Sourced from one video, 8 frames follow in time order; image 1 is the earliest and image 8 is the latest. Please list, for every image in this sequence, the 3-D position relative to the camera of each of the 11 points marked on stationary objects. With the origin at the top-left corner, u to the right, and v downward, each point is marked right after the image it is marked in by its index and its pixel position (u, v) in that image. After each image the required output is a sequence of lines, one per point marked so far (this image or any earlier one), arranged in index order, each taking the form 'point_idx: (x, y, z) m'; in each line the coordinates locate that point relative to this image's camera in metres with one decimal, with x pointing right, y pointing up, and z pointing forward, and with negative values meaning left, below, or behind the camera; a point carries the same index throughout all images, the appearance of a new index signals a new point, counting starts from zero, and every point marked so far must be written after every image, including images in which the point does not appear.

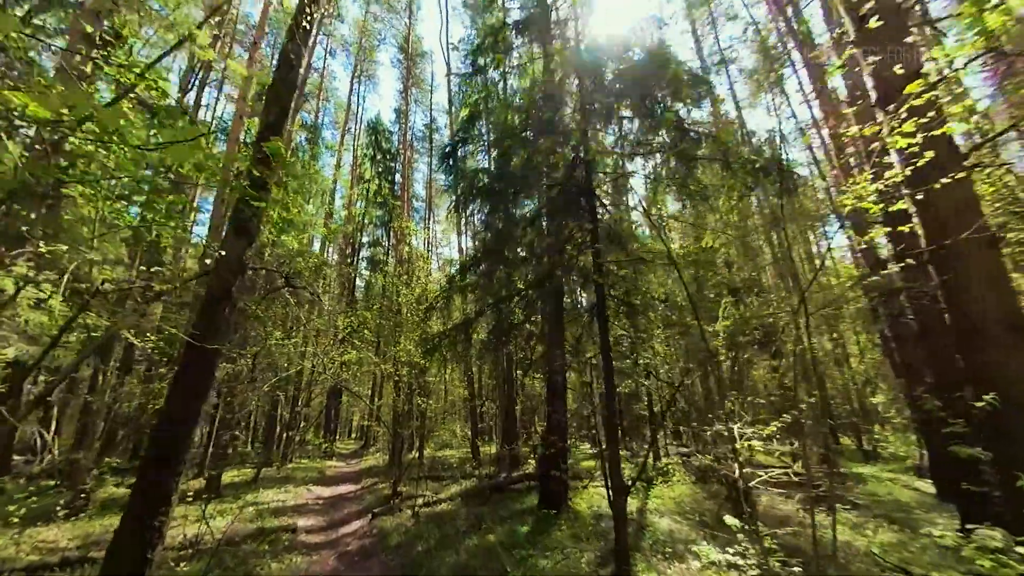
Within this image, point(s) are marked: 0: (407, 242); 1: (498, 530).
0: (-3.3, +1.4, +16.9) m
1: (-0.1, -2.9, +6.3) m
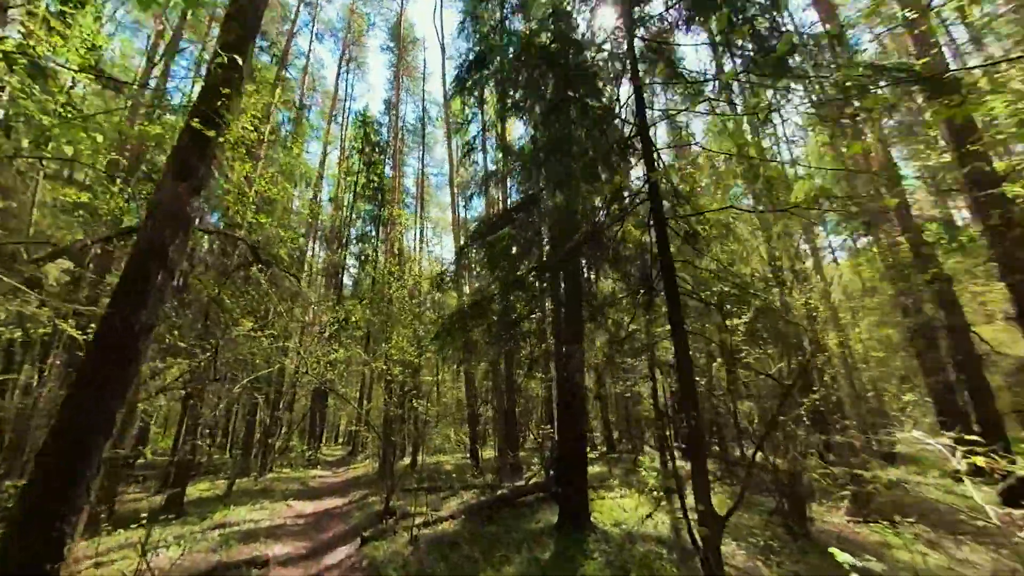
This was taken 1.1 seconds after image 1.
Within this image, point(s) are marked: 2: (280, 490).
0: (-3.4, +1.6, +15.9) m
1: (0.0, -2.7, +5.4) m
2: (-5.0, -4.5, +11.5) m
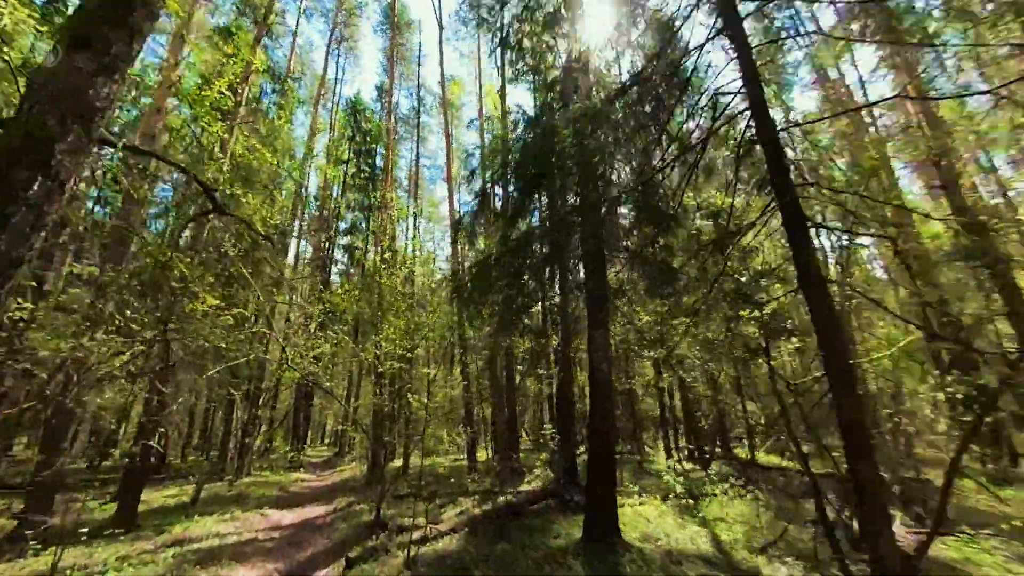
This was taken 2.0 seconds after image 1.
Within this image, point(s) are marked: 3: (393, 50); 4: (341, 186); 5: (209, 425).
0: (-3.4, +1.8, +15.0) m
1: (+0.1, -2.4, +4.5) m
2: (-5.0, -4.2, +10.6) m
3: (-4.3, +8.6, +19.4) m
4: (-6.2, +3.7, +19.8) m
5: (-8.1, -3.7, +14.4) m
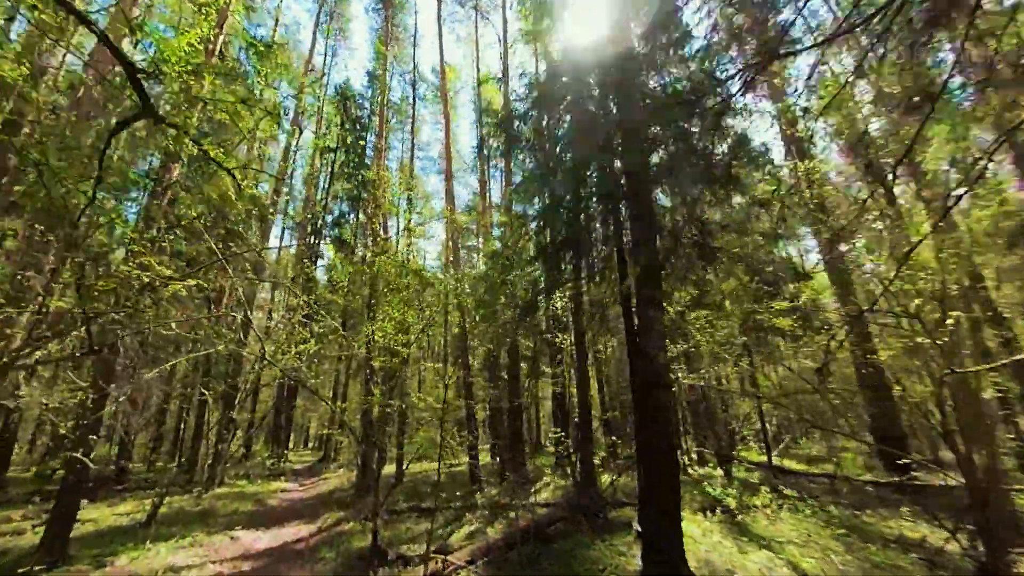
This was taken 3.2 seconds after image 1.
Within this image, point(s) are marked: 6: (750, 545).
0: (-3.4, +2.0, +13.9) m
1: (+0.4, -2.2, +3.5) m
2: (-4.9, -4.0, +9.5) m
3: (-4.4, +8.7, +18.4) m
4: (-6.3, +3.9, +18.7) m
5: (-8.1, -3.5, +13.3) m
6: (+2.8, -3.0, +6.4) m
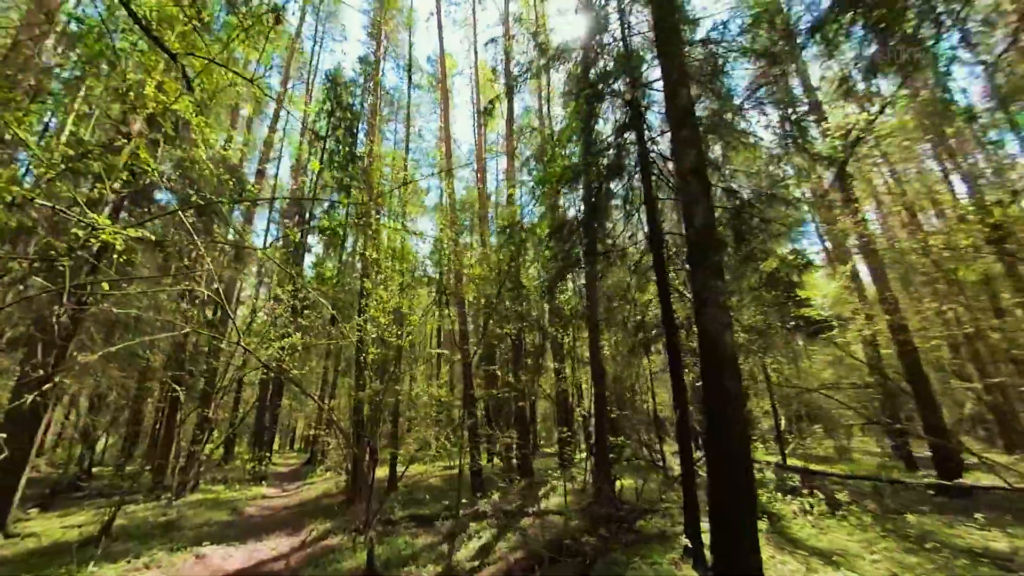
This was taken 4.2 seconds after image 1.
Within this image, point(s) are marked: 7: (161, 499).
0: (-3.4, +2.2, +13.1) m
1: (+0.5, -2.0, +2.8) m
2: (-4.8, -3.8, +8.6) m
3: (-4.4, +8.9, +17.6) m
4: (-6.4, +4.1, +17.8) m
5: (-8.2, -3.3, +12.4) m
6: (+2.9, -2.8, +5.7) m
7: (-6.6, -3.9, +10.1) m
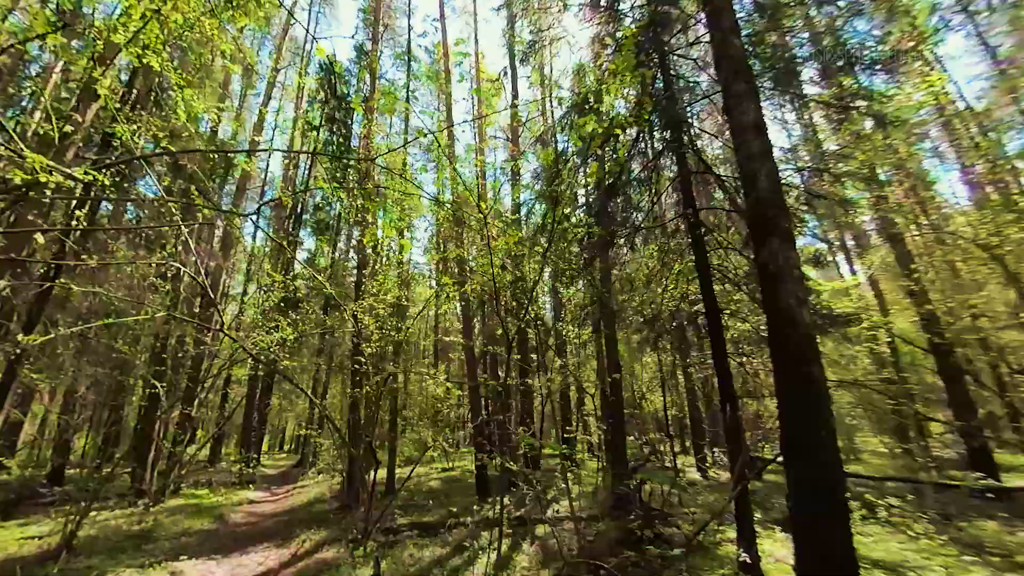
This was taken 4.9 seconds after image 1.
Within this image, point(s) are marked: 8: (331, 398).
0: (-3.4, +2.3, +12.6) m
1: (+0.7, -1.8, +2.3) m
2: (-4.7, -3.6, +8.0) m
3: (-4.4, +9.1, +17.0) m
4: (-6.5, +4.3, +17.2) m
5: (-8.1, -3.1, +11.7) m
6: (+3.0, -2.6, +5.2) m
7: (-6.5, -3.8, +9.4) m
8: (-3.3, -1.9, +9.8) m
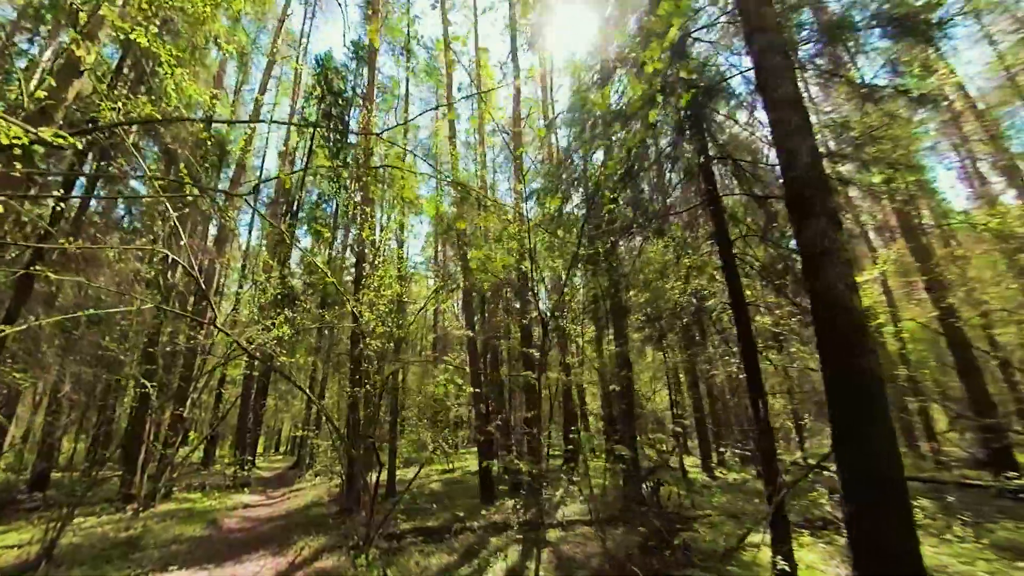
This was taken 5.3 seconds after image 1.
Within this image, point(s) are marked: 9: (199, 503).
0: (-3.3, +2.4, +12.3) m
1: (+0.8, -1.8, +2.0) m
2: (-4.7, -3.6, +7.7) m
3: (-4.5, +9.1, +16.8) m
4: (-6.5, +4.3, +16.9) m
5: (-8.1, -3.0, +11.4) m
6: (+3.1, -2.6, +5.0) m
7: (-6.5, -3.7, +9.1) m
8: (-3.3, -1.9, +9.6) m
9: (-5.8, -4.0, +10.3) m
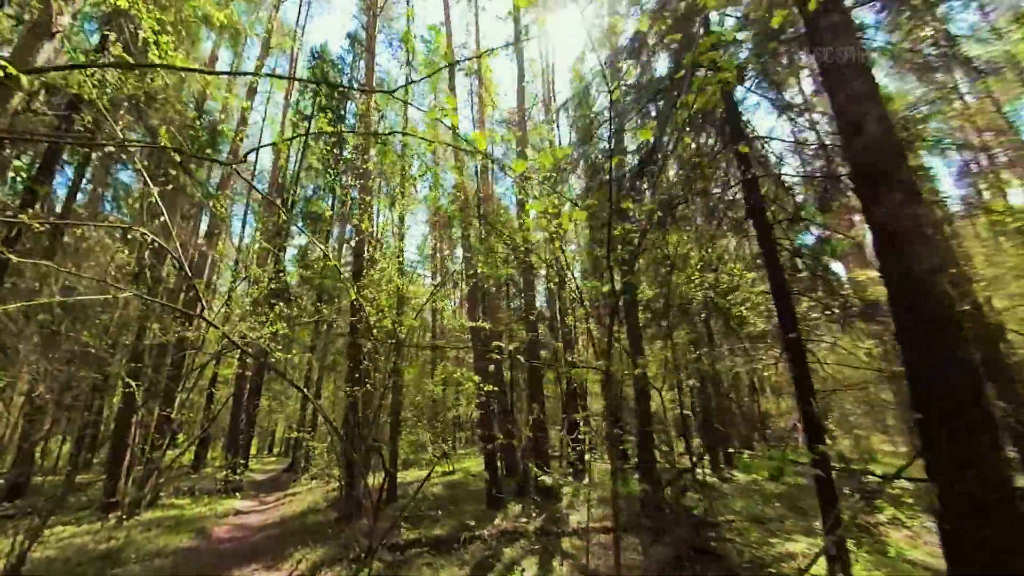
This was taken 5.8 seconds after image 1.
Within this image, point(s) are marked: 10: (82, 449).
0: (-3.3, +2.5, +11.9) m
1: (+1.0, -1.7, +1.7) m
2: (-4.6, -3.5, +7.4) m
3: (-4.5, +9.2, +16.4) m
4: (-6.5, +4.4, +16.5) m
5: (-8.0, -3.0, +11.0) m
6: (+3.2, -2.5, +4.7) m
7: (-6.4, -3.6, +8.7) m
8: (-3.2, -1.8, +9.2) m
9: (-5.8, -3.9, +9.9) m
10: (-7.8, -3.0, +10.2) m
